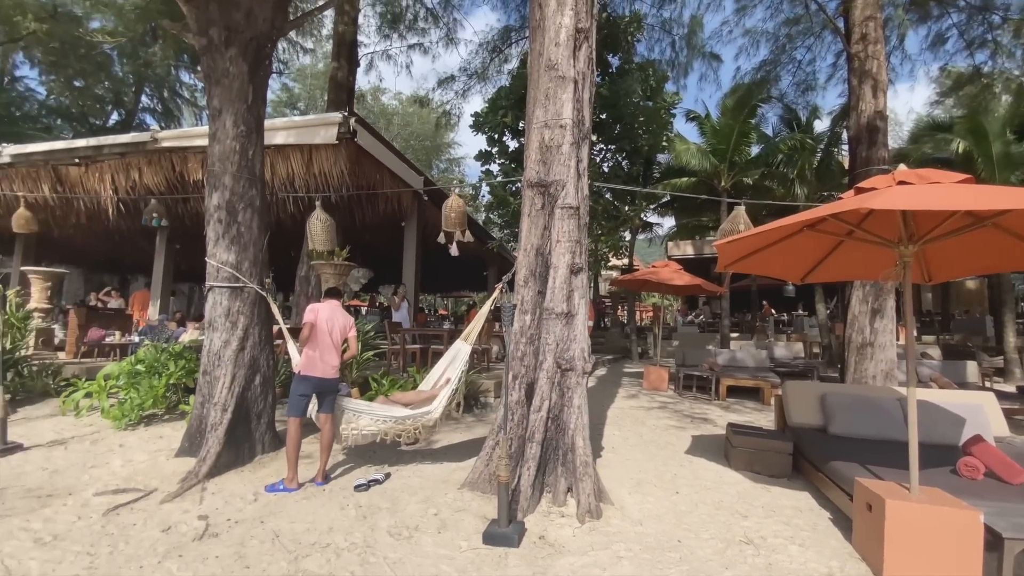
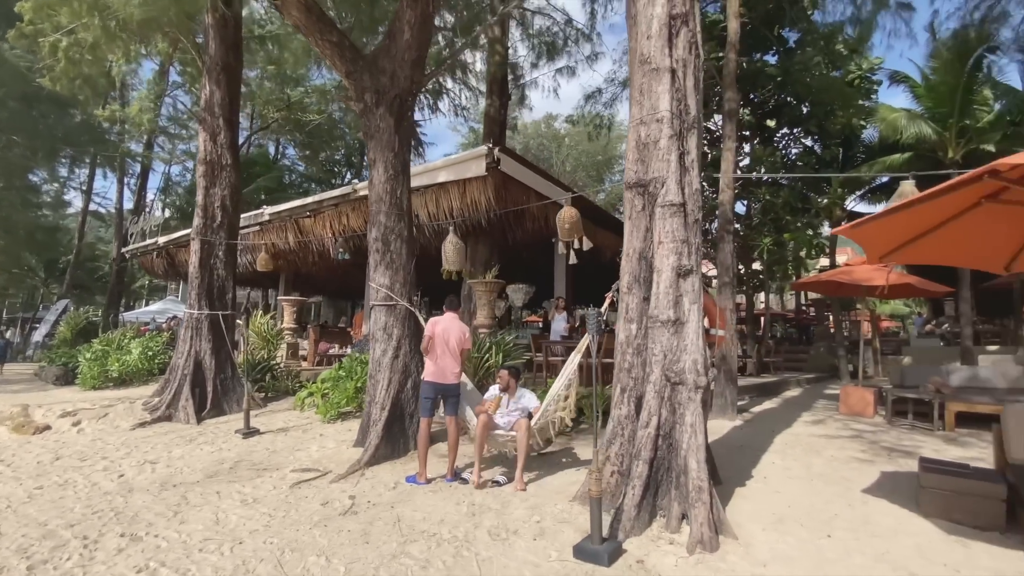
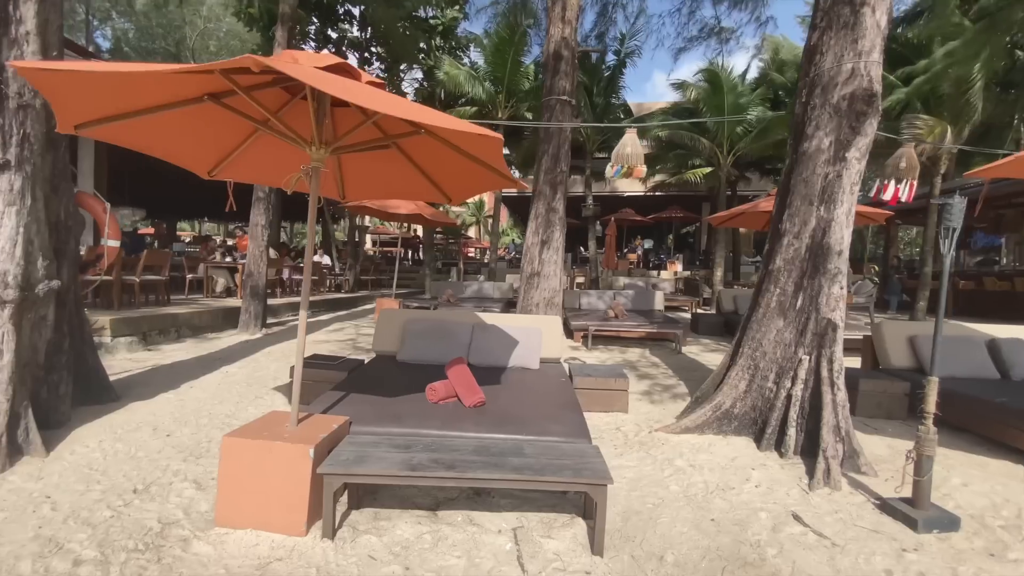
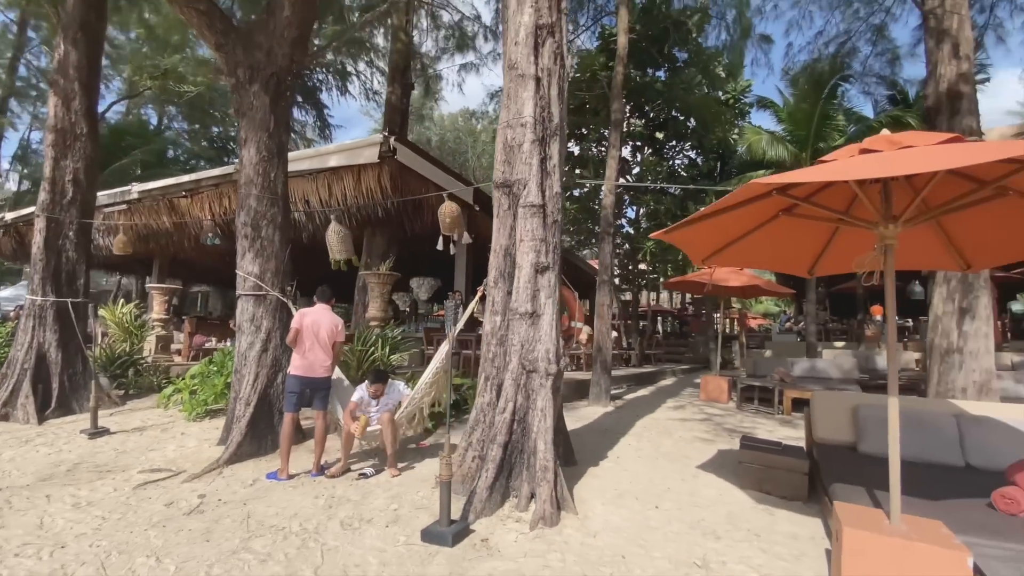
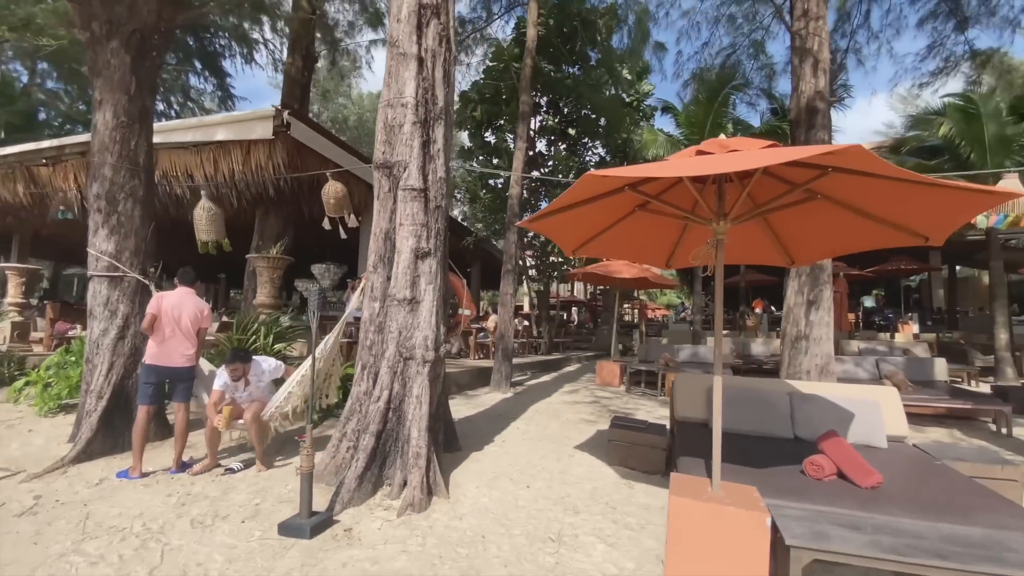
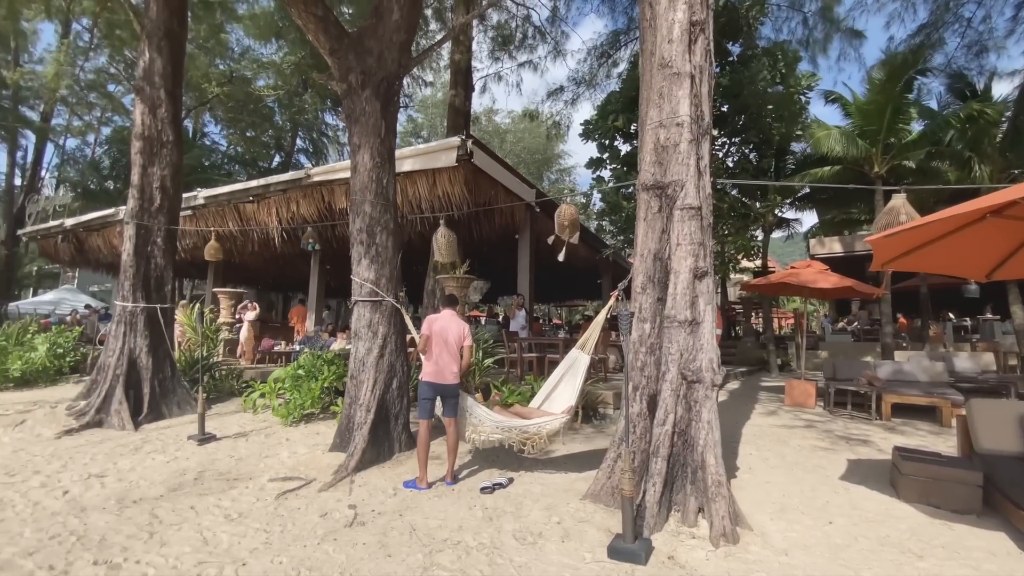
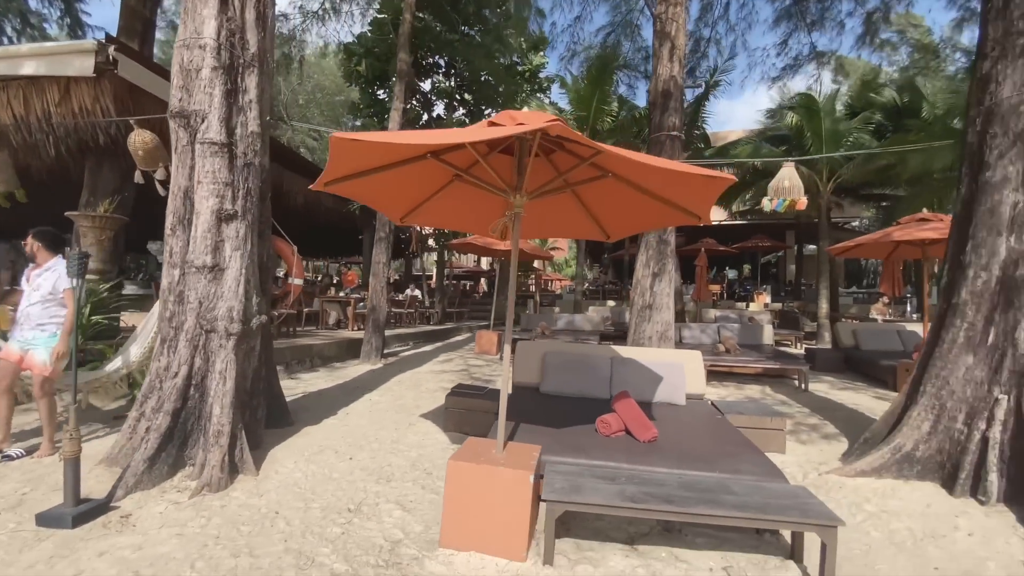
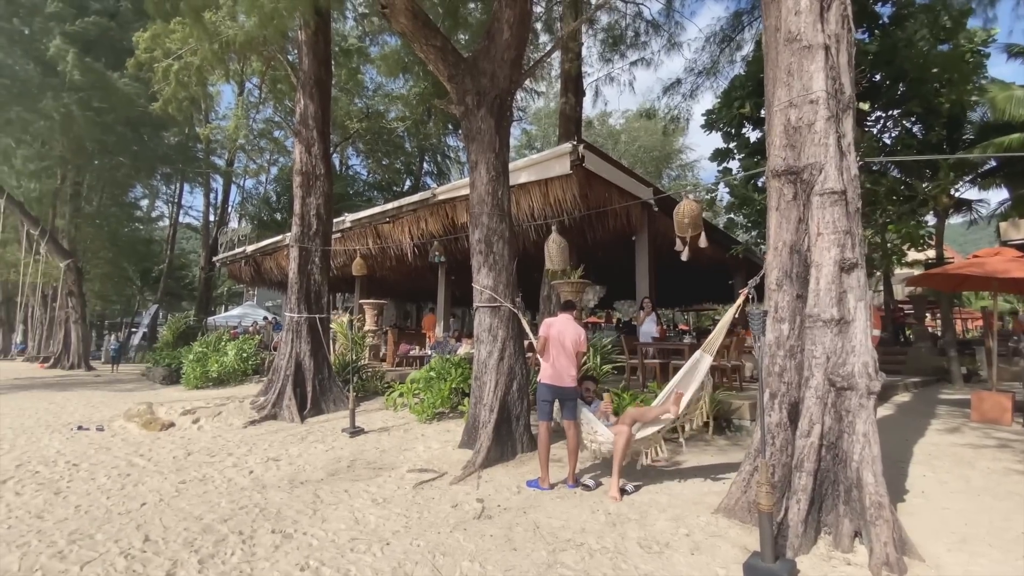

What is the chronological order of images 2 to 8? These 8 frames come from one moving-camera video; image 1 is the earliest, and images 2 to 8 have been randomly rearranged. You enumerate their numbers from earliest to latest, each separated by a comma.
6, 8, 2, 4, 5, 7, 3
